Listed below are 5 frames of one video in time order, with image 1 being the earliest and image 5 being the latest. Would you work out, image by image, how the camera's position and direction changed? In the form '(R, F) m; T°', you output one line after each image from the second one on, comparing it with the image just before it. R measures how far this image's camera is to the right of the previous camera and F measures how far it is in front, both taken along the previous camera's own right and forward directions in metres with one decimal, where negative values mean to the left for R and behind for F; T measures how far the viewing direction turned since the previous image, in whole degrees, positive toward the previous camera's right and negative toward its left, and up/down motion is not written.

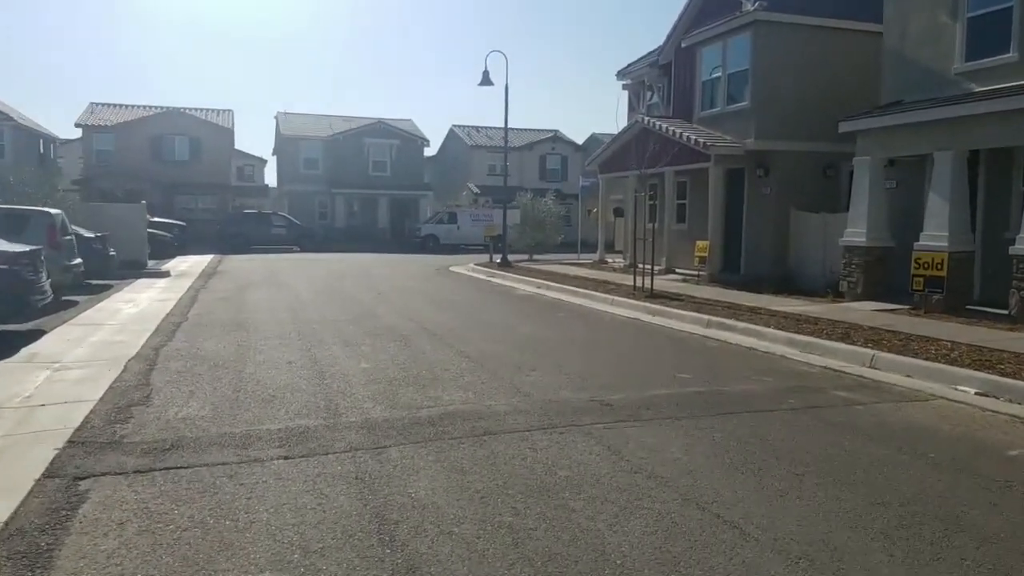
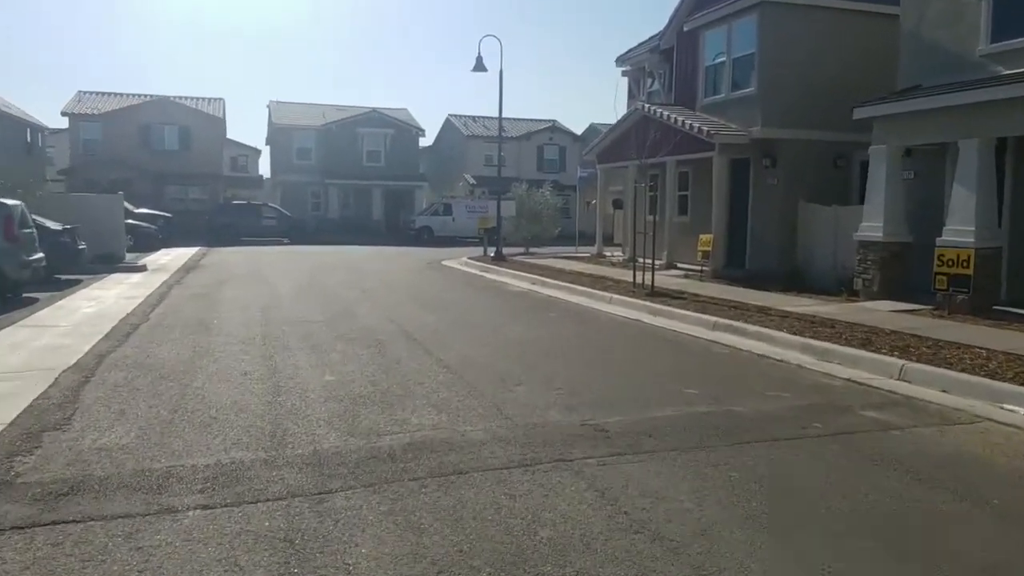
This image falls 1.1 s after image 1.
(+0.1, +1.2) m; 0°
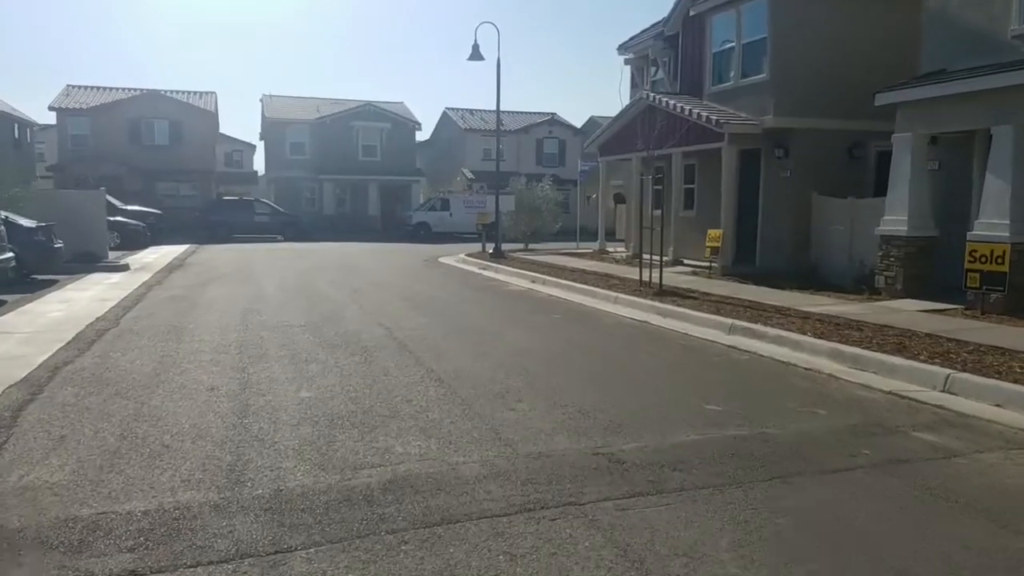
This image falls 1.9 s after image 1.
(0.0, +1.0) m; 0°
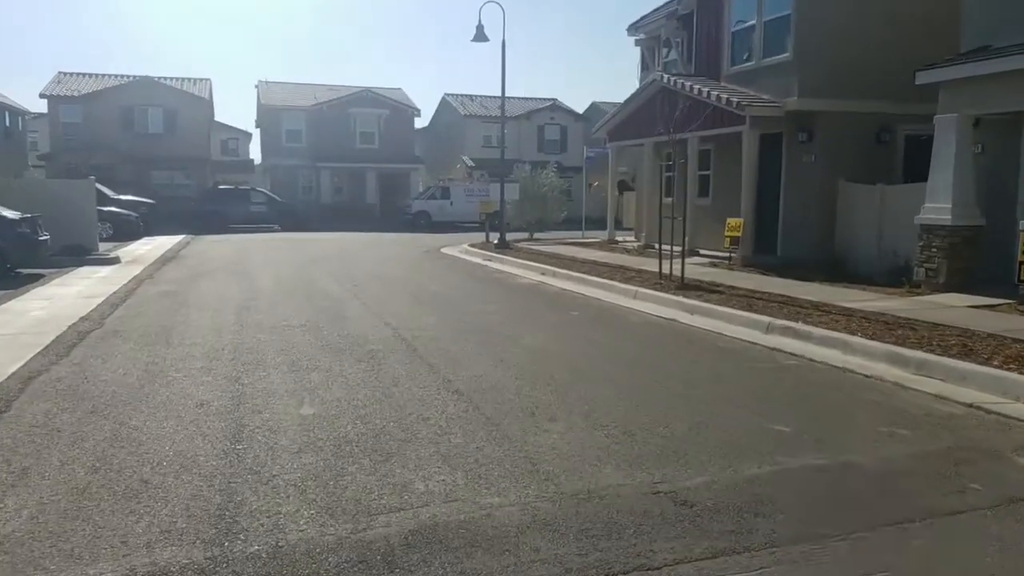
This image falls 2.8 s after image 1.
(-0.2, +1.0) m; 0°
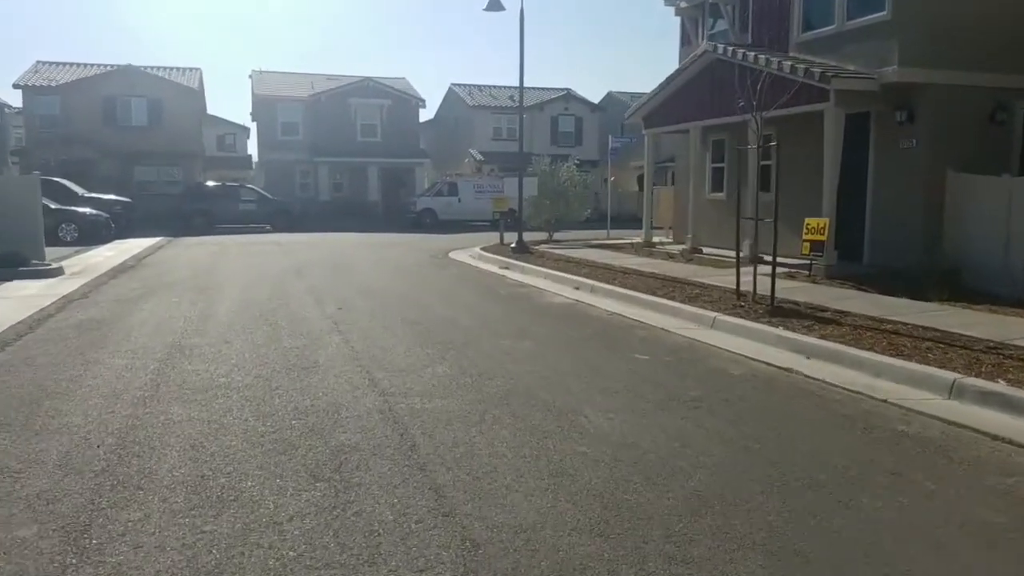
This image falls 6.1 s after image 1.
(-0.2, +3.7) m; 0°
